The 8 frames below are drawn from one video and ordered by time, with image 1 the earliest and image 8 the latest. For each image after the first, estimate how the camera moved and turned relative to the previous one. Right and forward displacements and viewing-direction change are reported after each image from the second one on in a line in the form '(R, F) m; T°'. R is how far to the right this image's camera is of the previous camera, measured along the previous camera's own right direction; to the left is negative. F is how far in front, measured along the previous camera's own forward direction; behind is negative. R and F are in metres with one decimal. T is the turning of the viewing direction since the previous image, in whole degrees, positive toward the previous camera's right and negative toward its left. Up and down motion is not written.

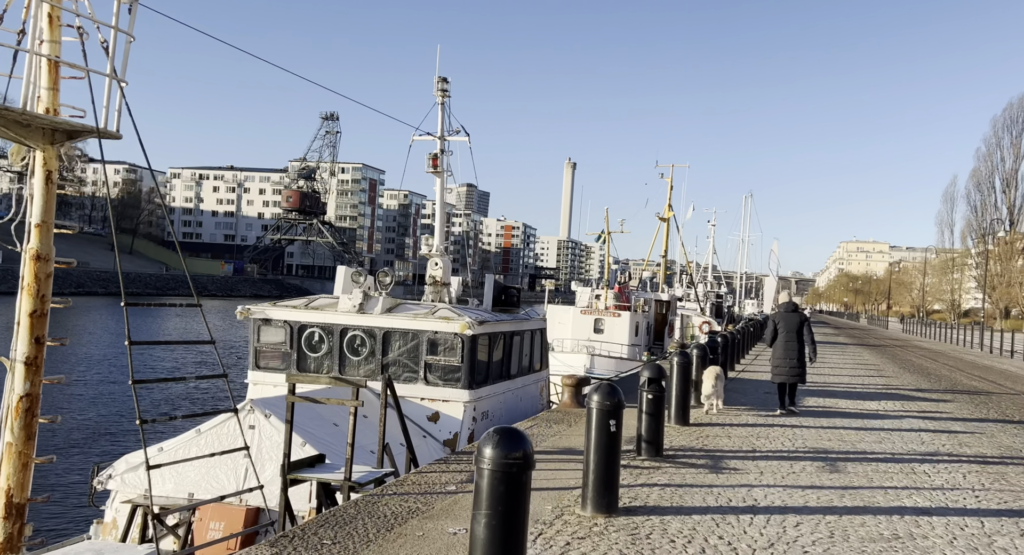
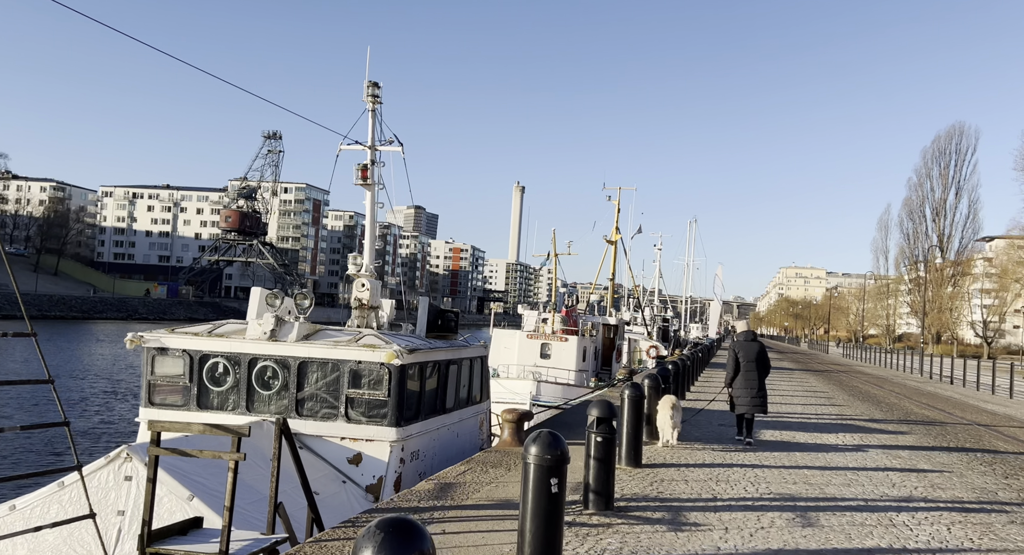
(+0.2, +1.2) m; +4°
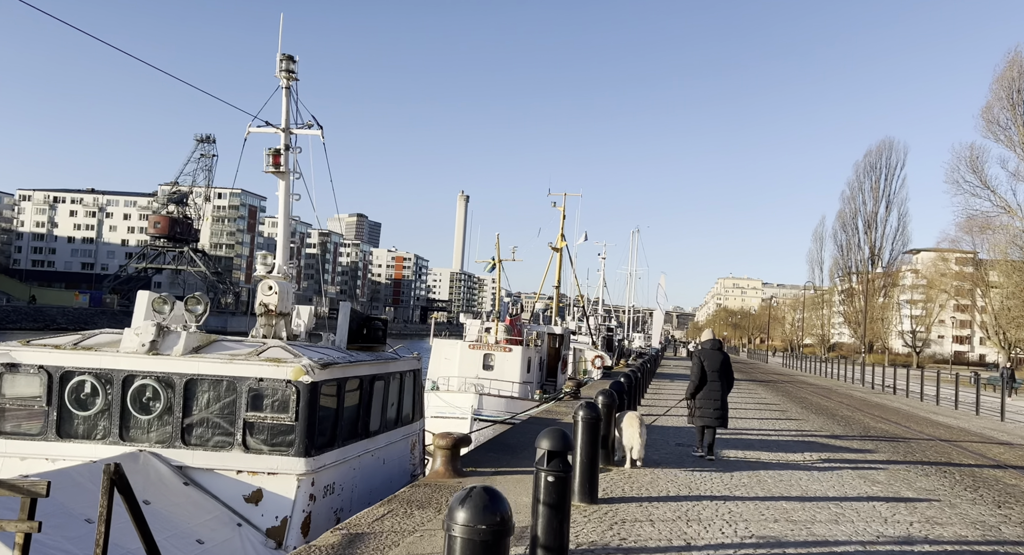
(+0.1, +1.6) m; +4°
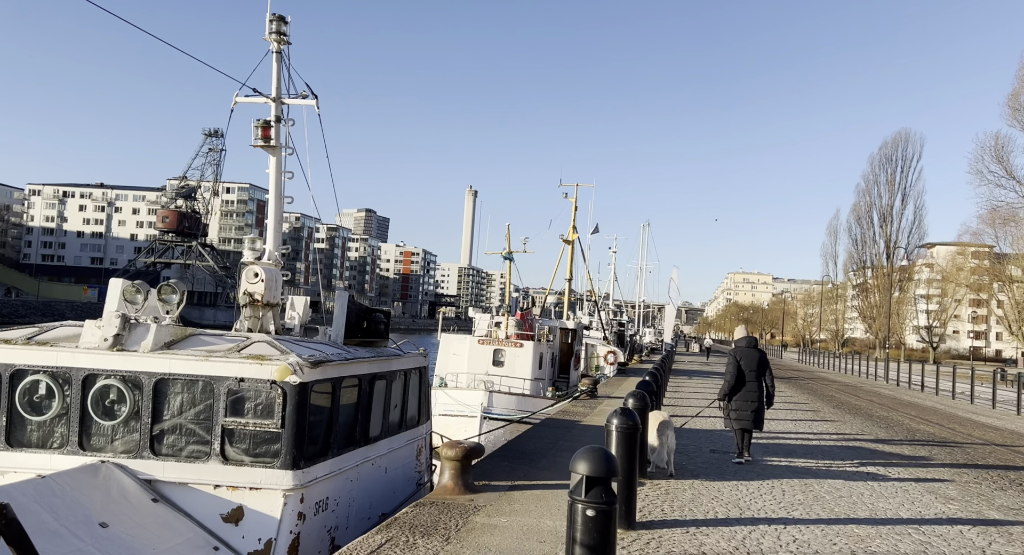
(-0.1, +1.2) m; -1°
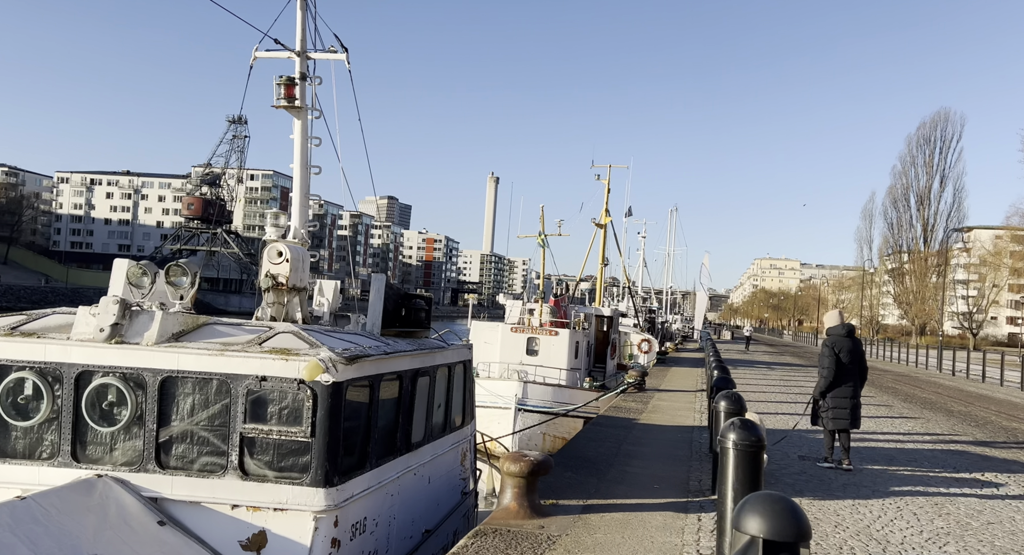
(-0.4, +1.3) m; -2°
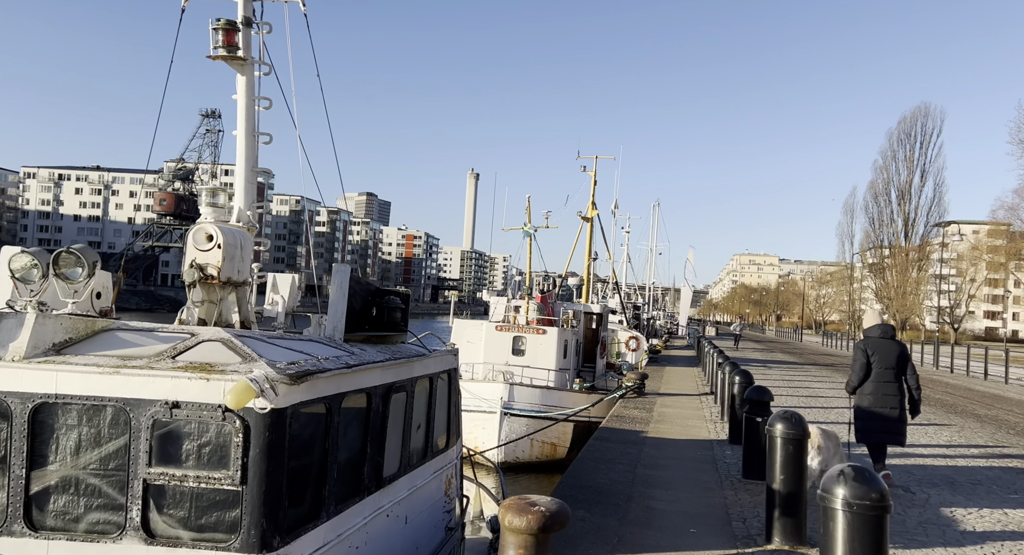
(-0.1, +1.6) m; +1°
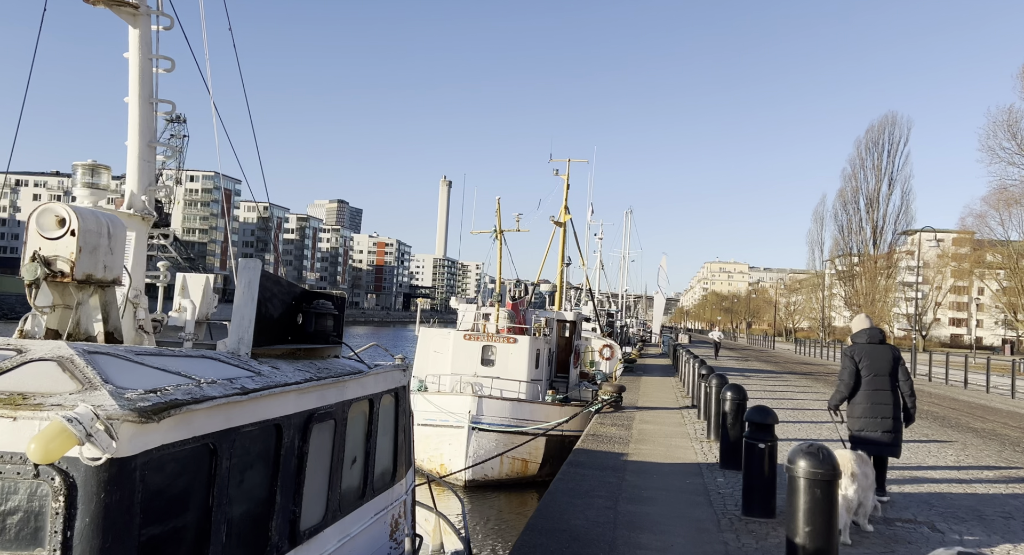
(+0.1, +1.3) m; +2°
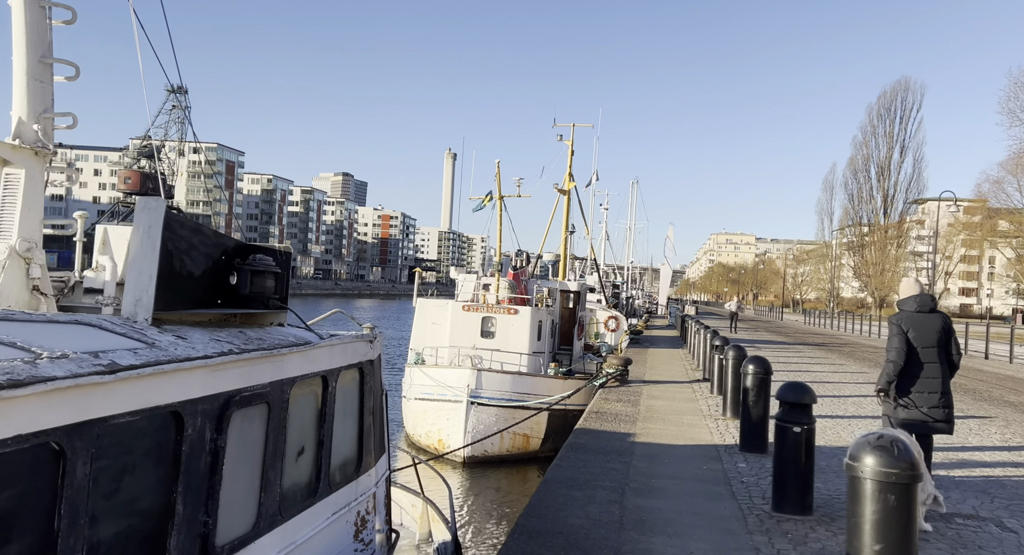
(+0.1, +1.2) m; 0°
